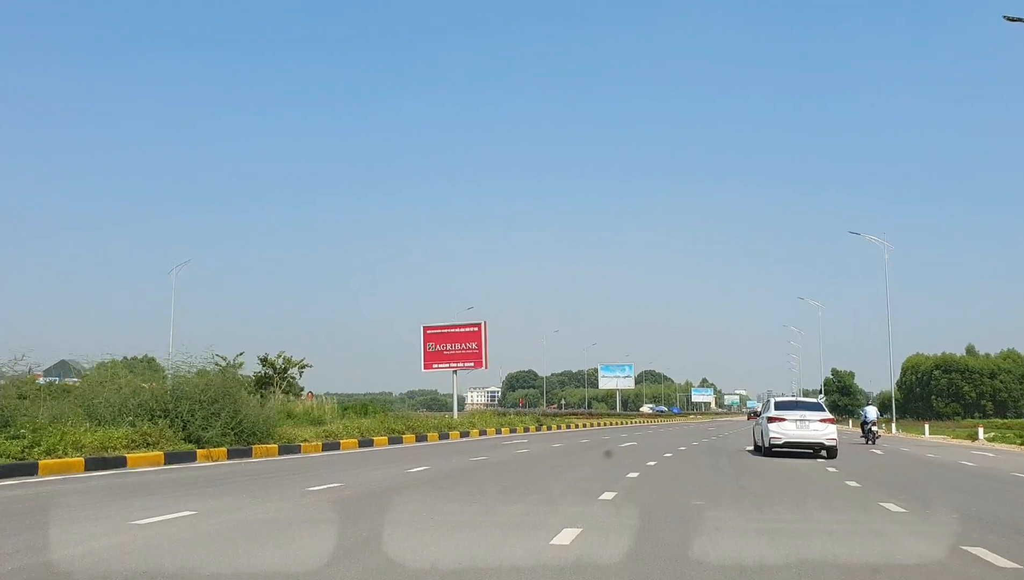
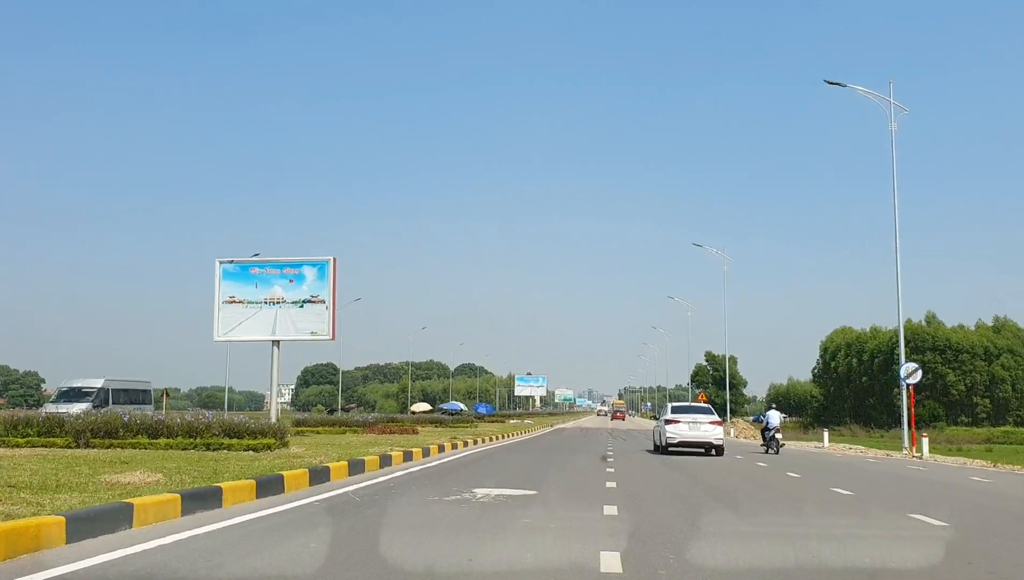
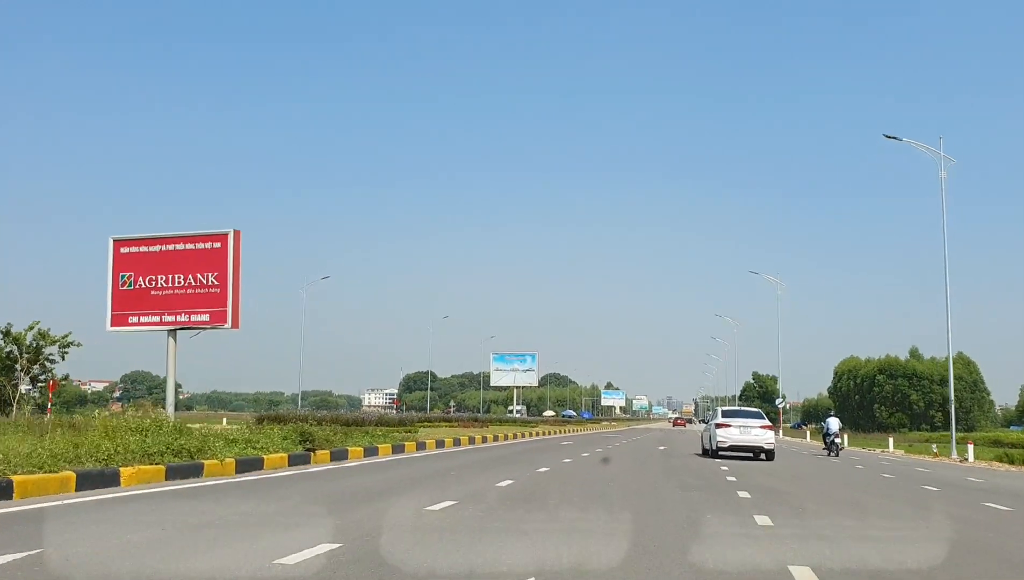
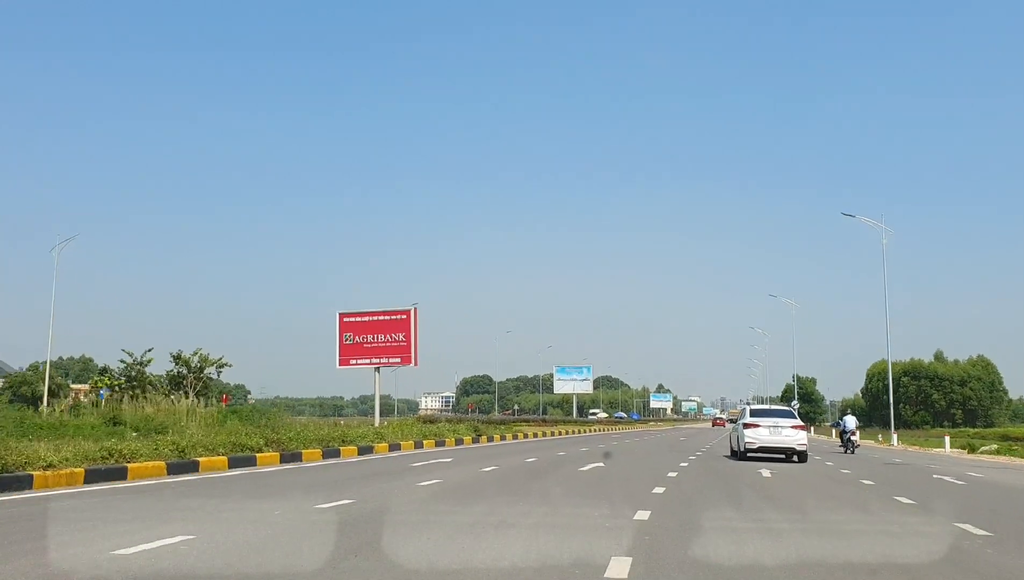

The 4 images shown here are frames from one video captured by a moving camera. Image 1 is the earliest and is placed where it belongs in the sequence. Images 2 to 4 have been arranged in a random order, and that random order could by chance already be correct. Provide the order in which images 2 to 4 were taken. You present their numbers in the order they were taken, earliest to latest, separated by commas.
4, 3, 2
